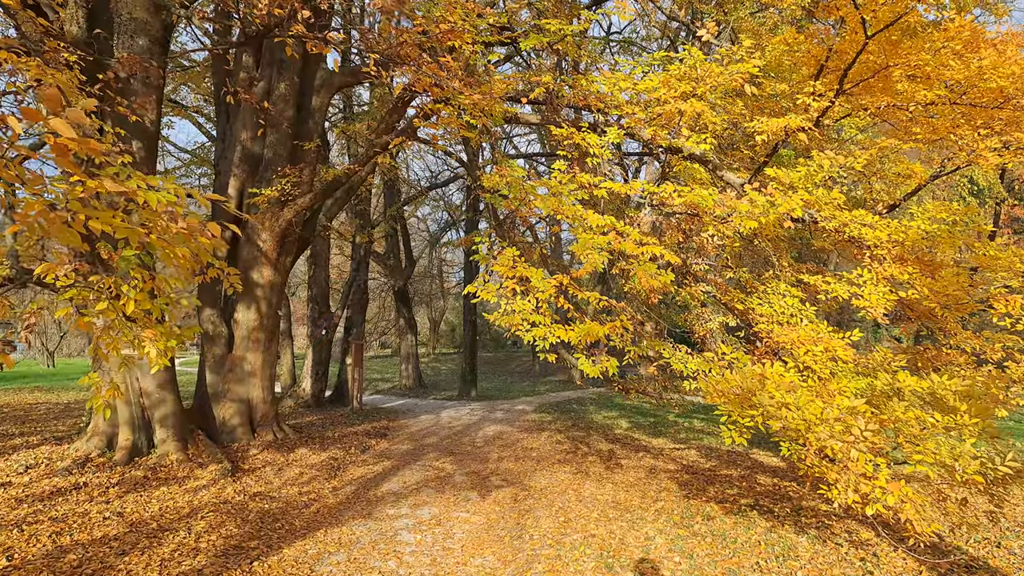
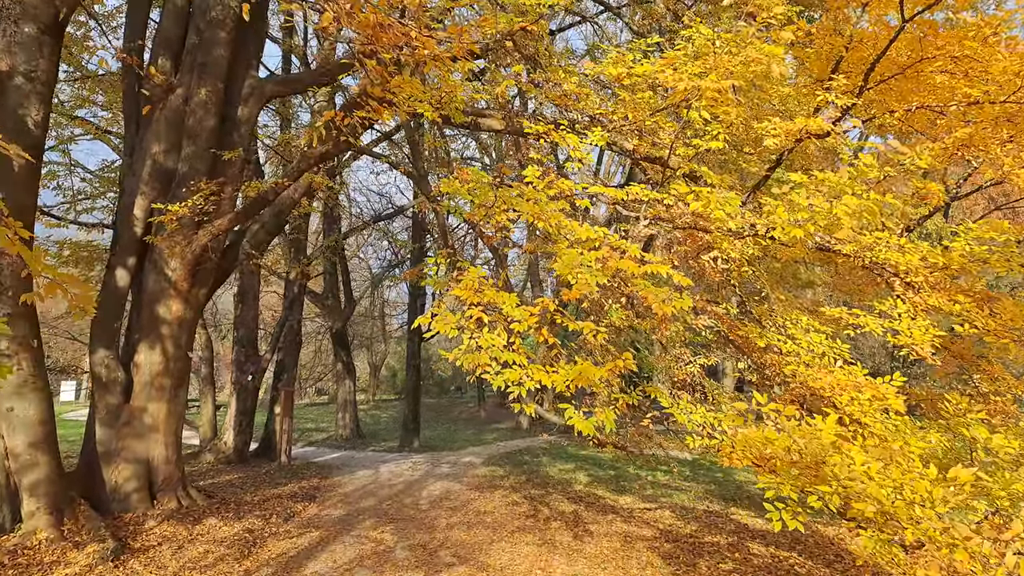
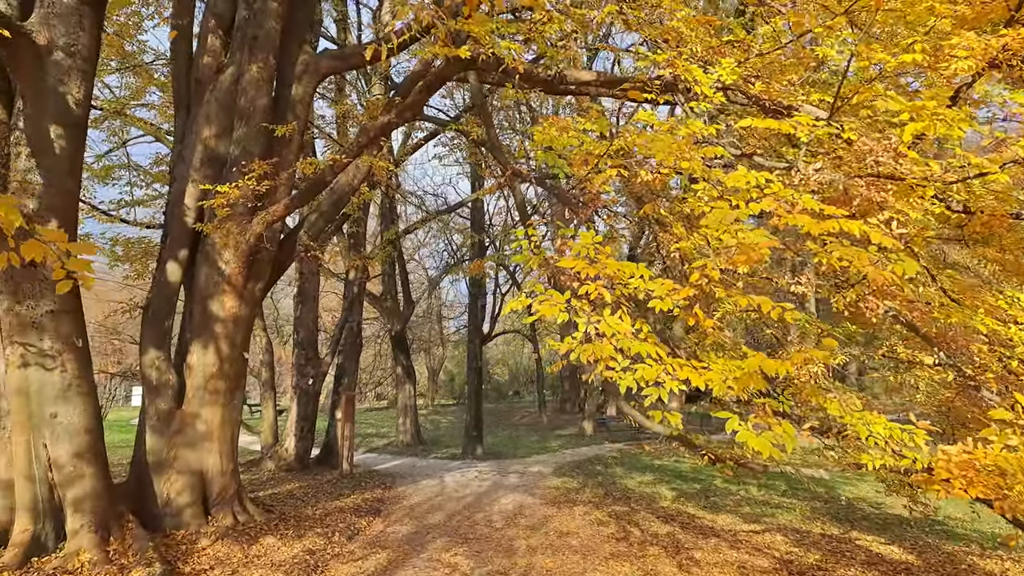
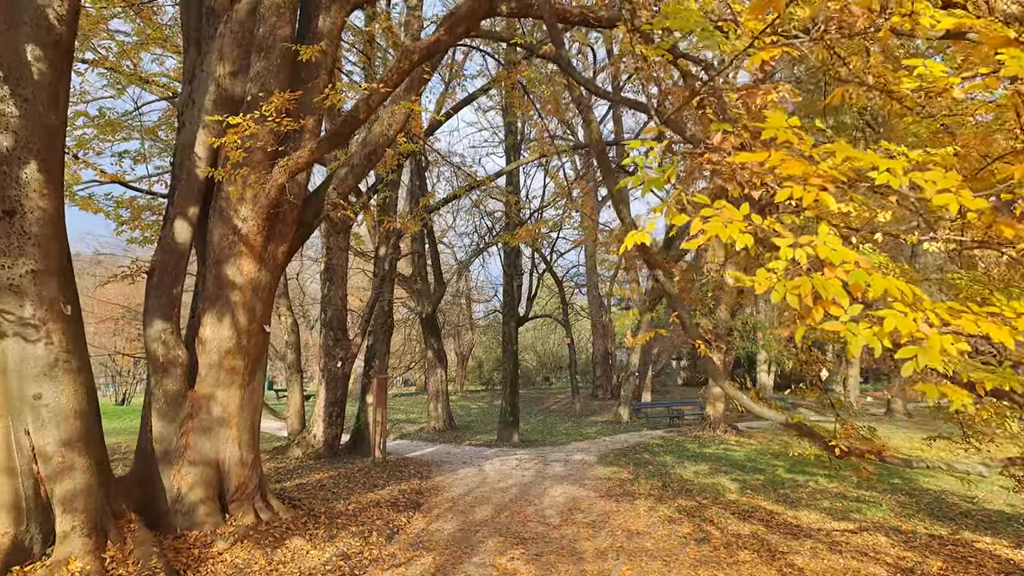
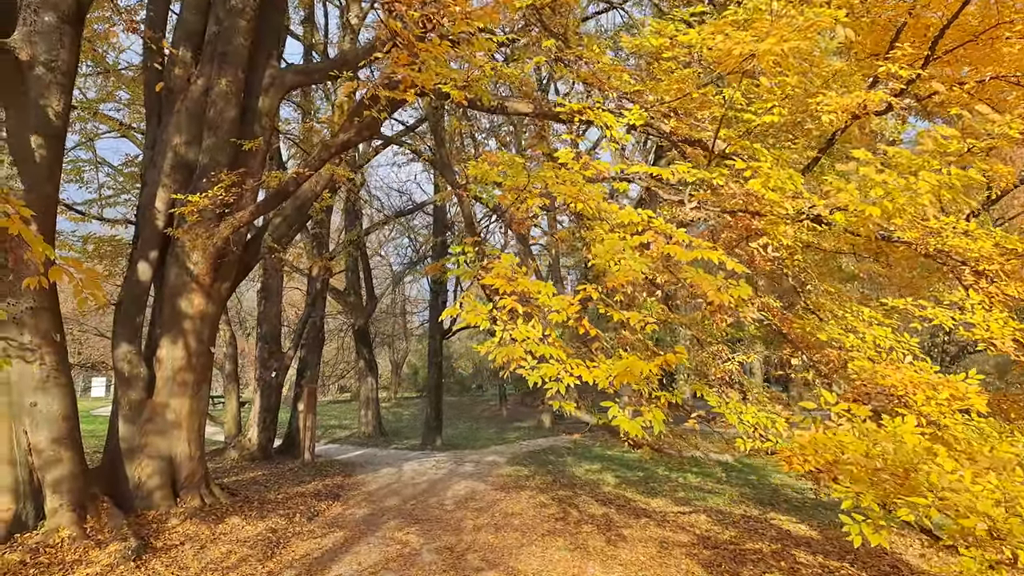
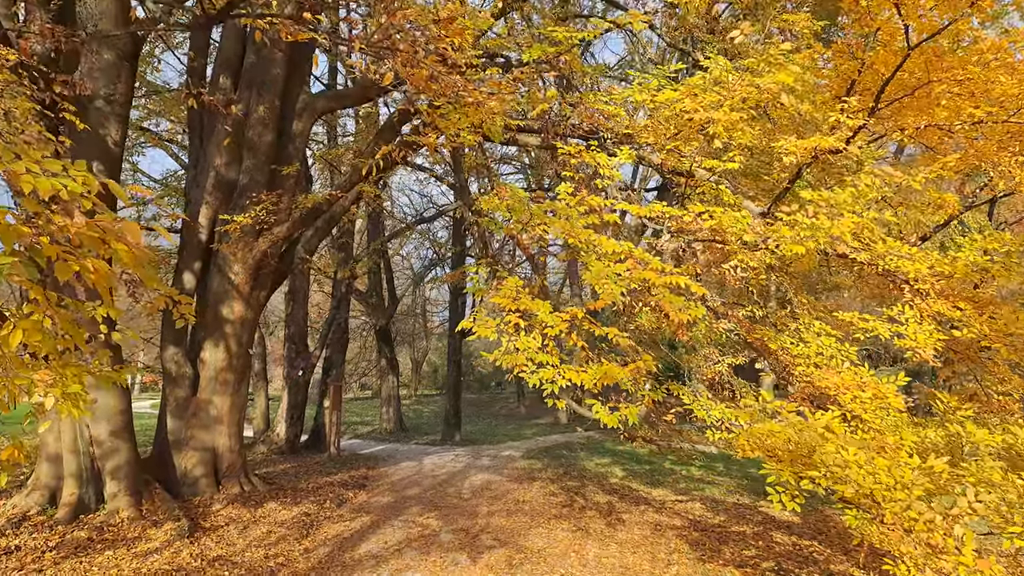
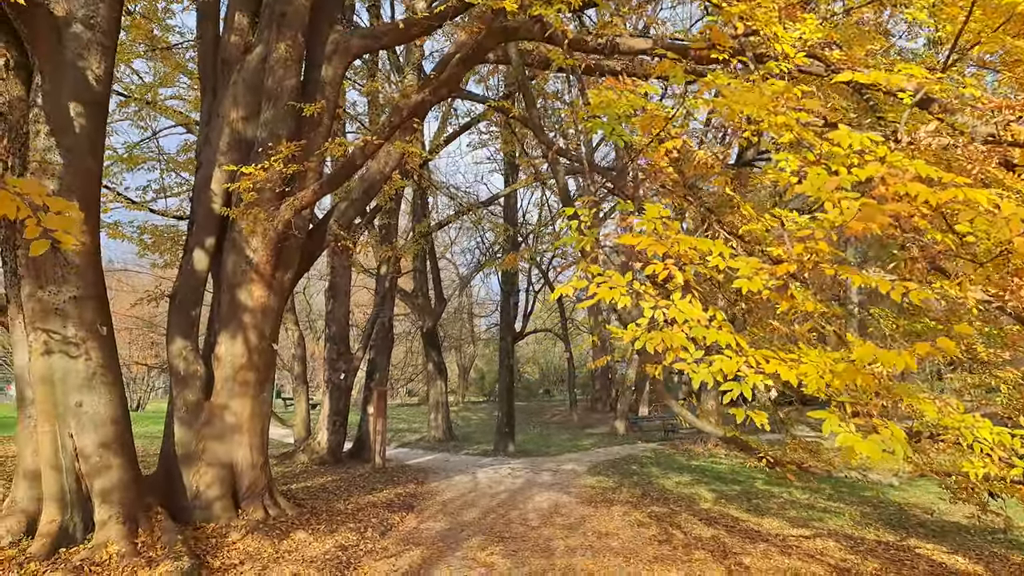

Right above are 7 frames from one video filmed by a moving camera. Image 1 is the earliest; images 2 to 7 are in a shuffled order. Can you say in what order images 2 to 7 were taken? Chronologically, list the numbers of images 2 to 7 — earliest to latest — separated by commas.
6, 2, 5, 3, 7, 4
